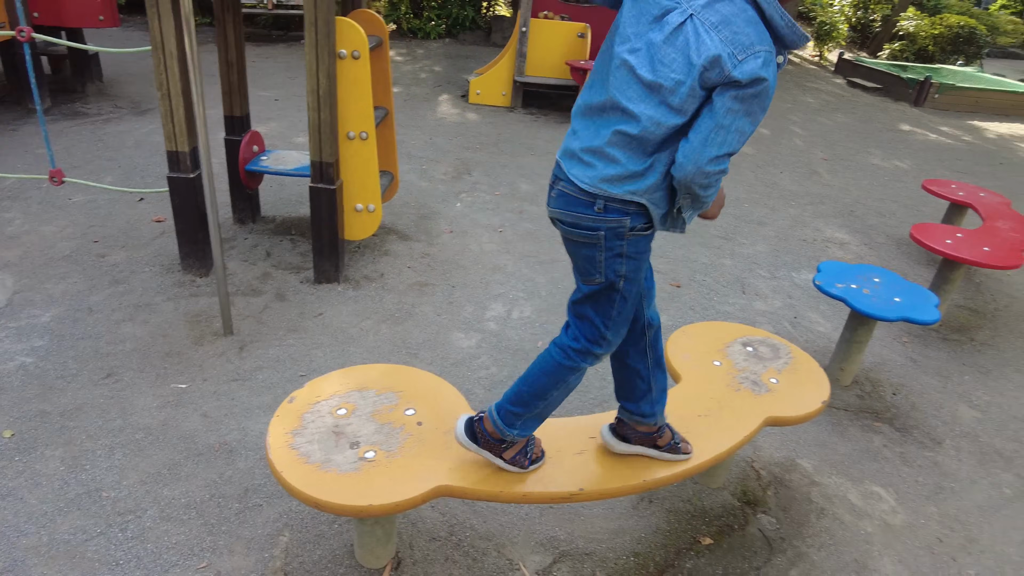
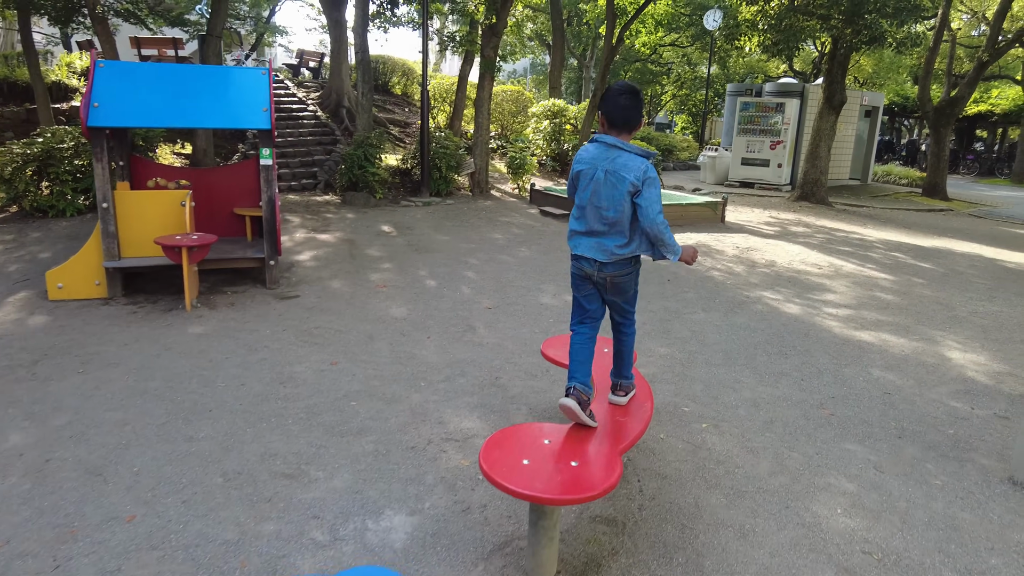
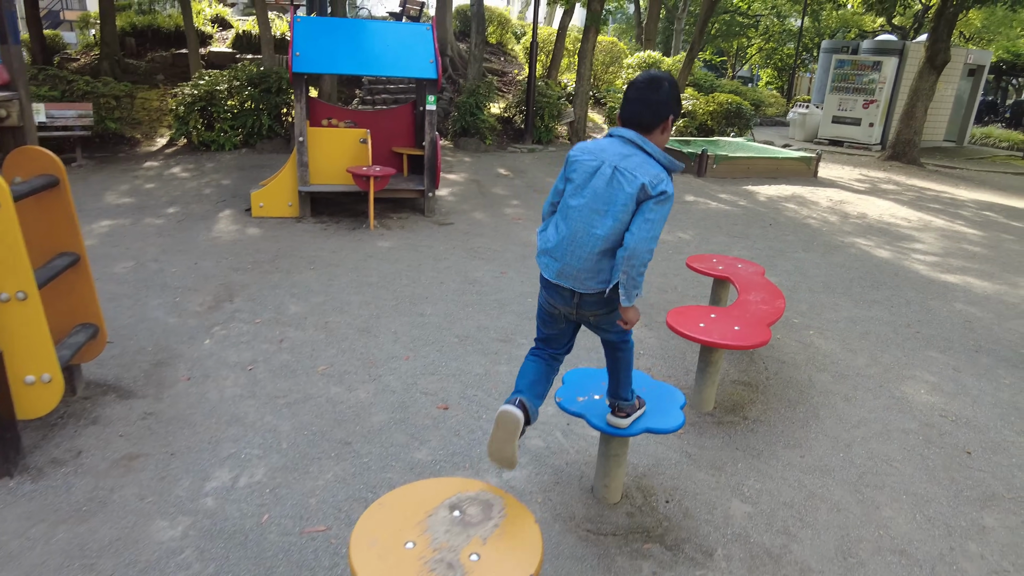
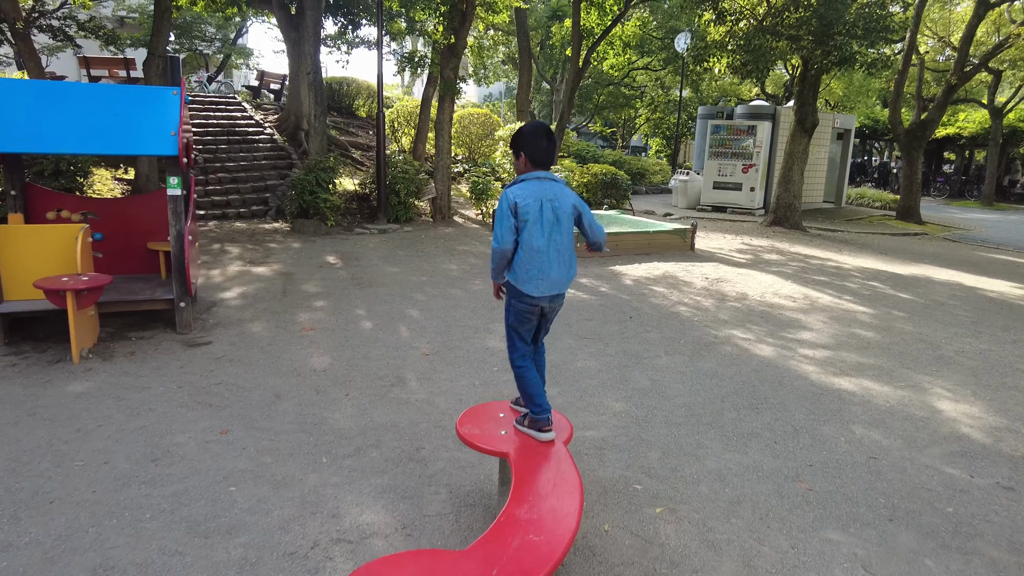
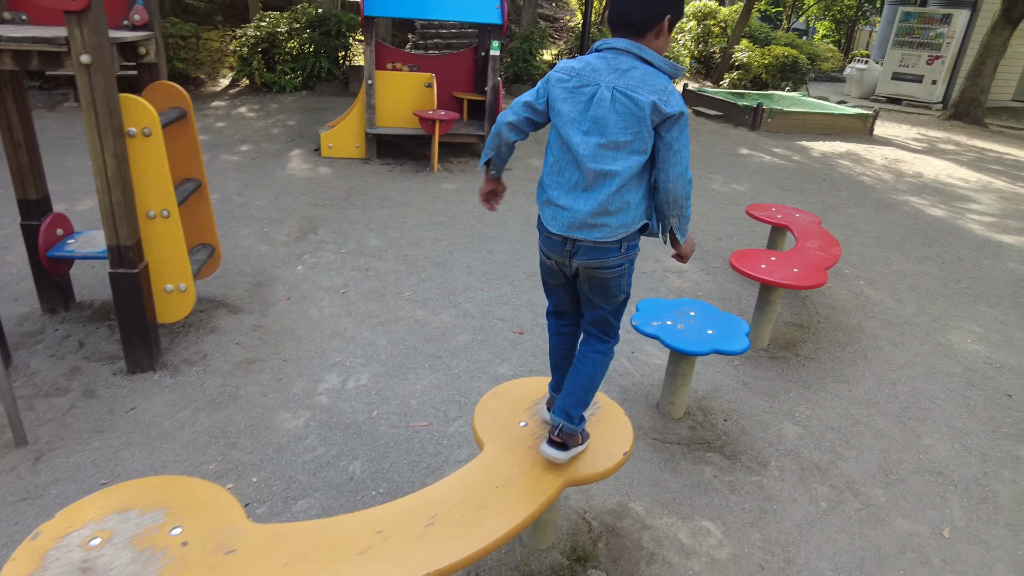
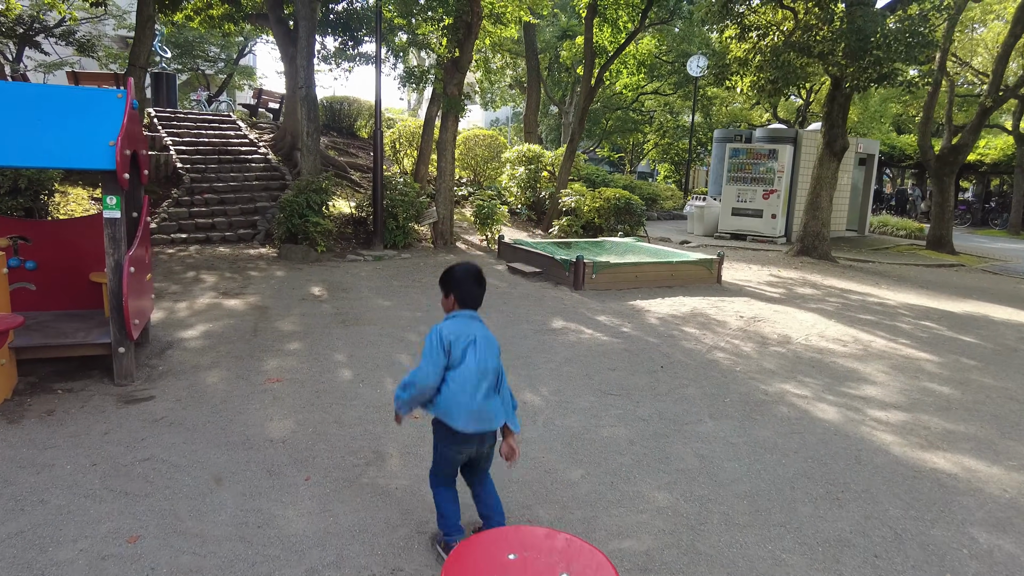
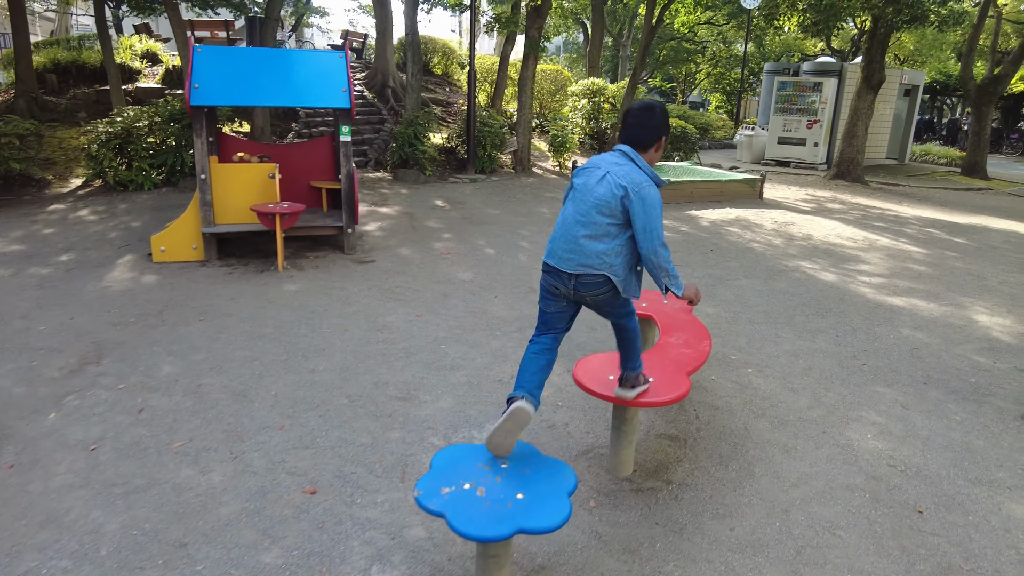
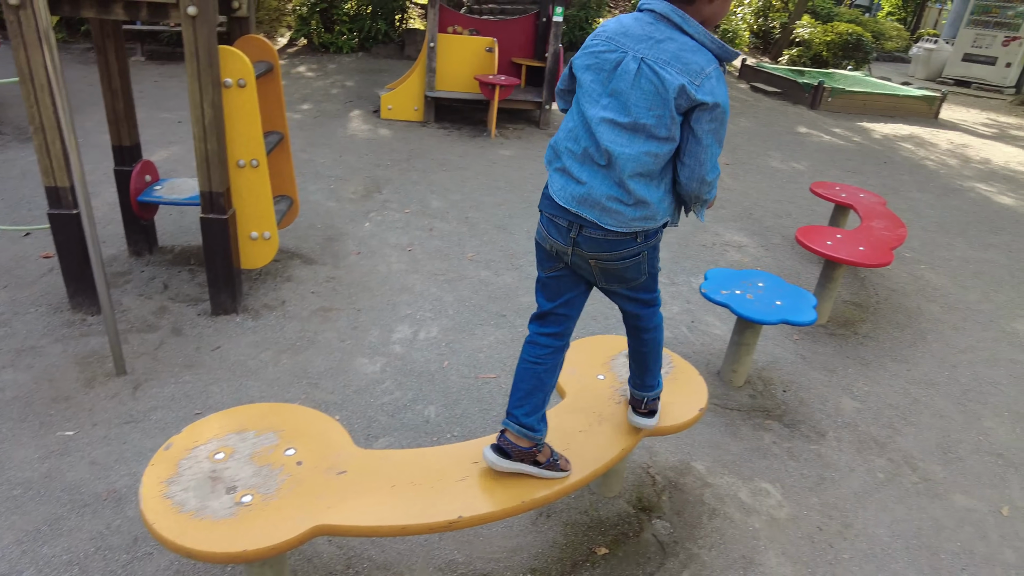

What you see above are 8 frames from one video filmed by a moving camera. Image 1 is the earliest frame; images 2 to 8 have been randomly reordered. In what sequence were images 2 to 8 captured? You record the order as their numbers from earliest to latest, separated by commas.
8, 5, 3, 7, 2, 4, 6
